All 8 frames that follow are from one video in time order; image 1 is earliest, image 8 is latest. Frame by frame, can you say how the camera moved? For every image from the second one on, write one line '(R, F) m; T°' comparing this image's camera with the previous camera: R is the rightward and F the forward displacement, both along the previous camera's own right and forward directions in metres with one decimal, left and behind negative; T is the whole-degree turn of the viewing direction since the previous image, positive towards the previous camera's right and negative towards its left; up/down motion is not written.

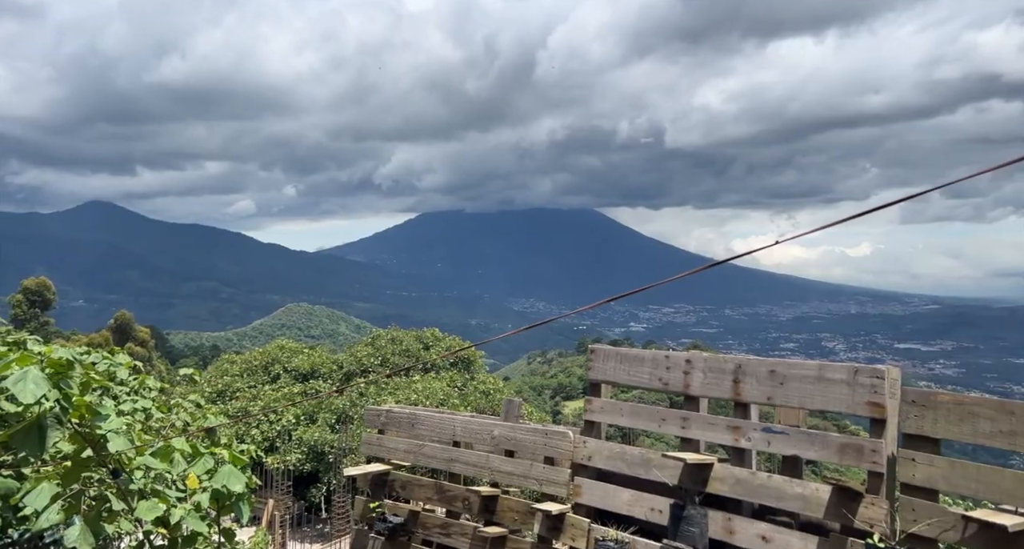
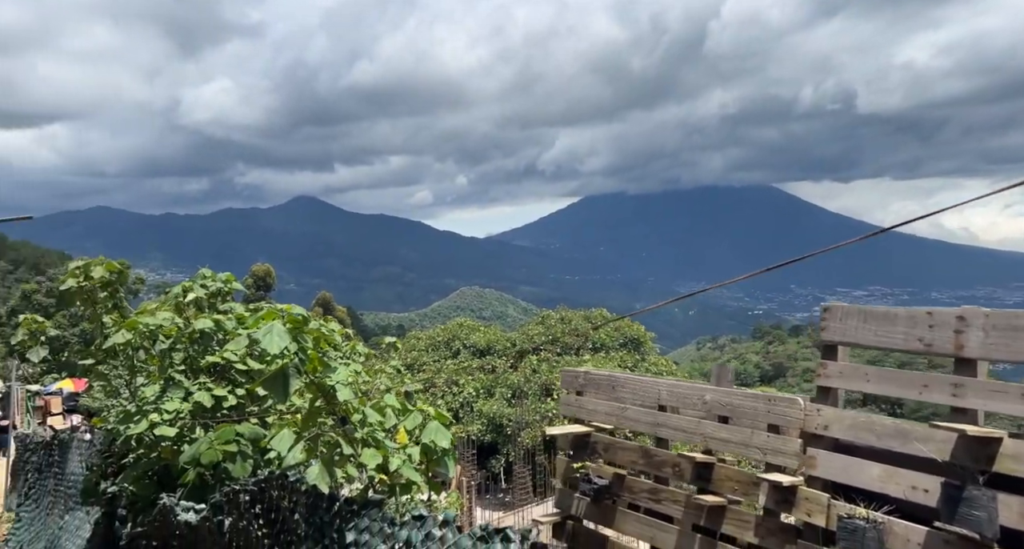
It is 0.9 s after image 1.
(-0.1, +0.1) m; -13°
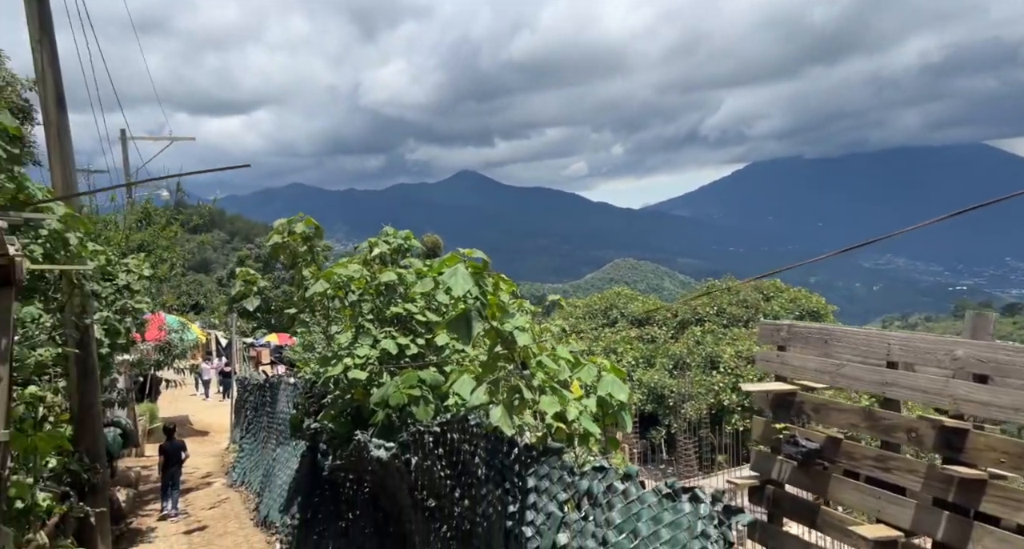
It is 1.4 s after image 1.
(-0.1, +0.2) m; -12°
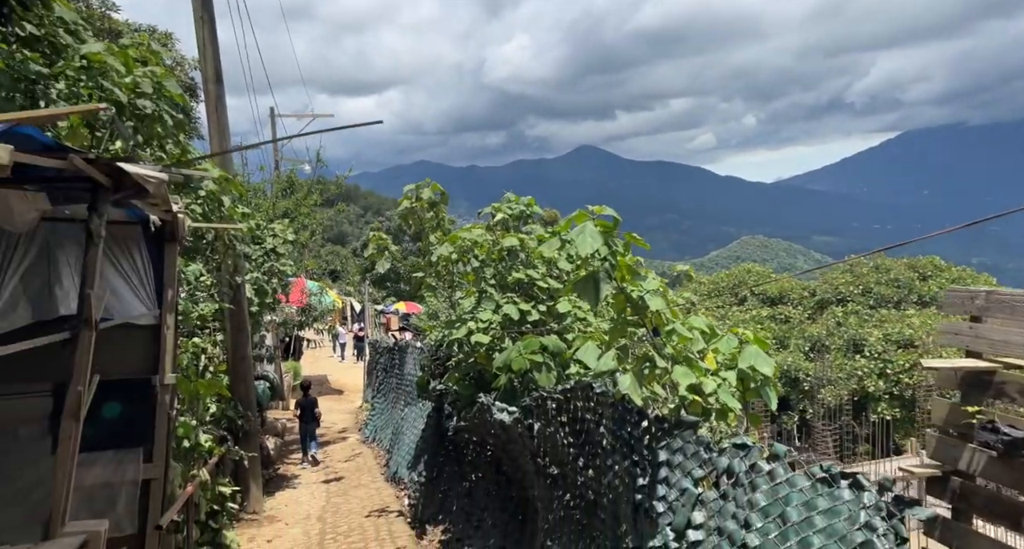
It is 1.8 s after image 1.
(-0.1, +0.2) m; -8°
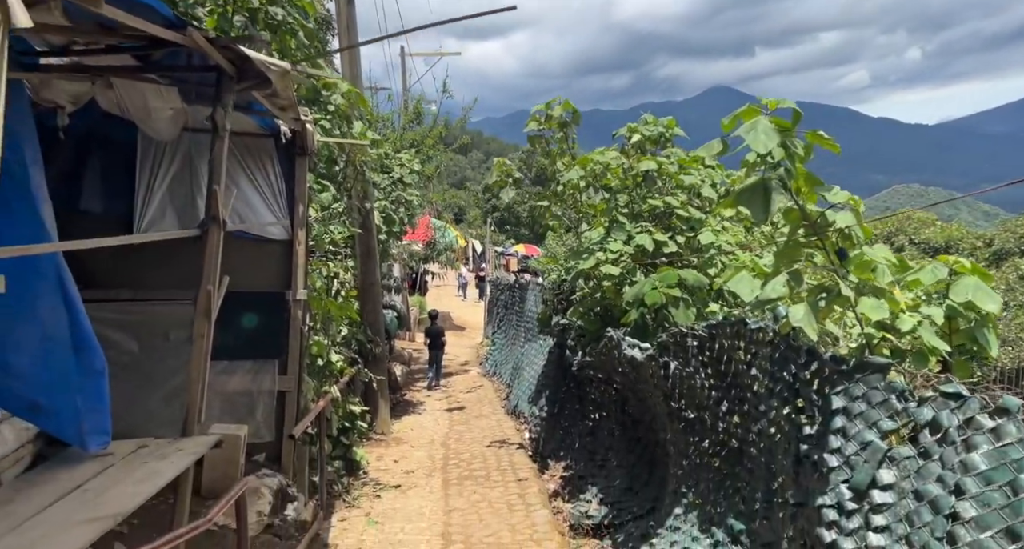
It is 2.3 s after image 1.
(-0.1, +0.4) m; -8°
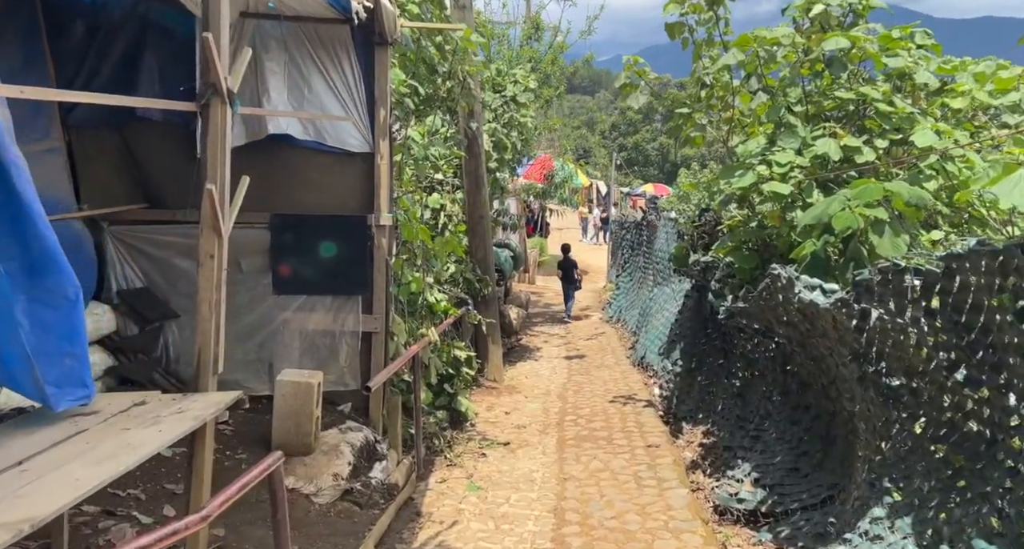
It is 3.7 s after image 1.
(-0.1, +1.3) m; -8°
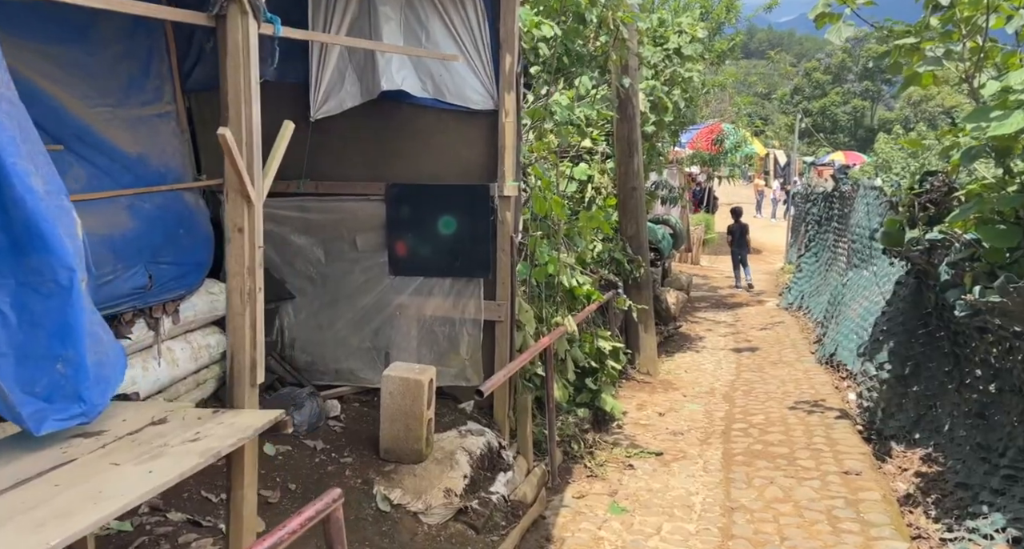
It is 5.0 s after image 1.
(0.0, +1.2) m; -11°
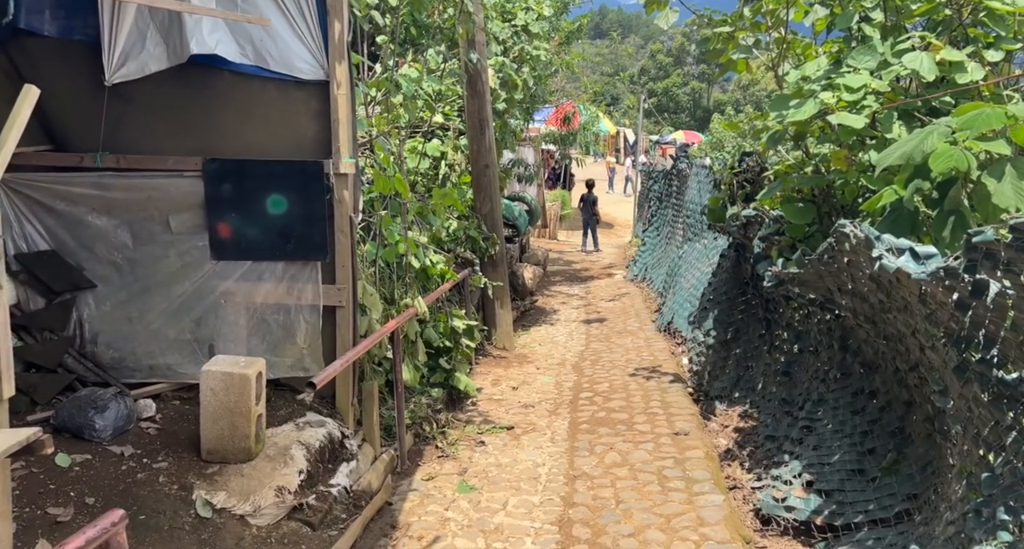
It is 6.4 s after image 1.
(+0.2, -0.1) m; +9°
